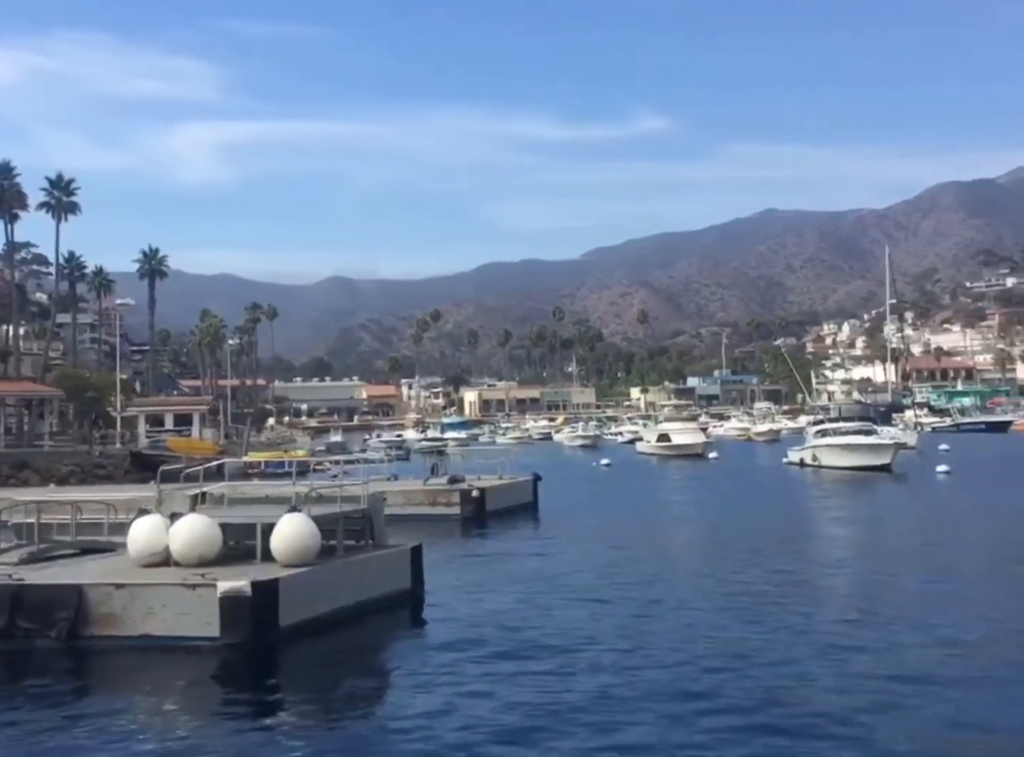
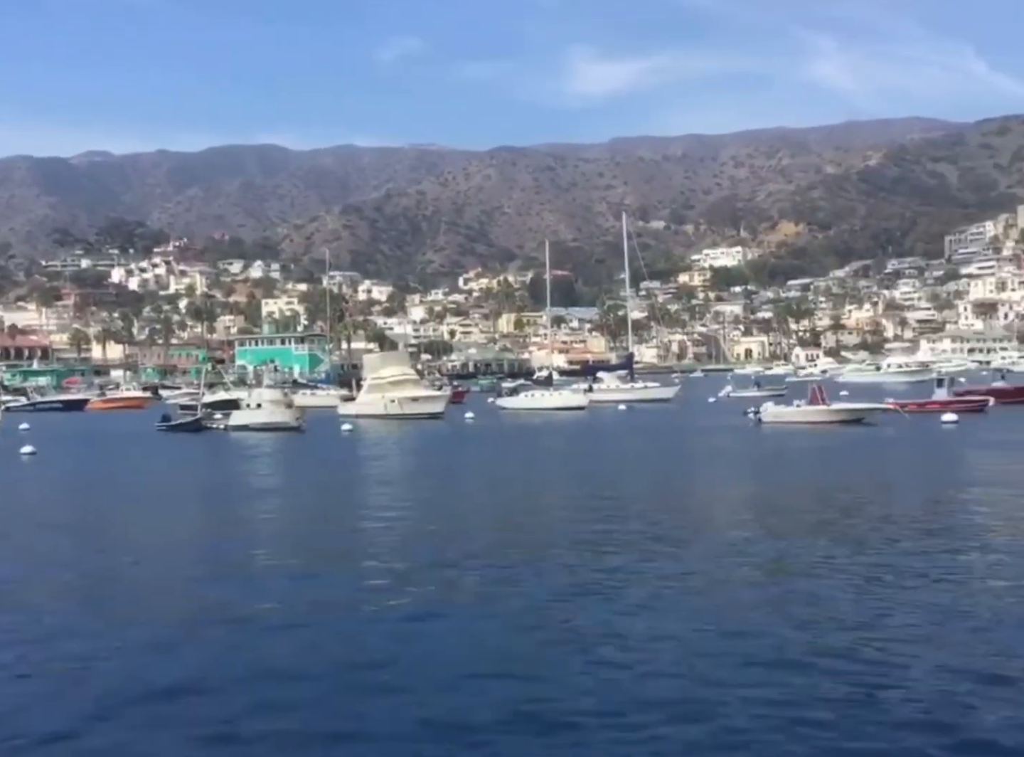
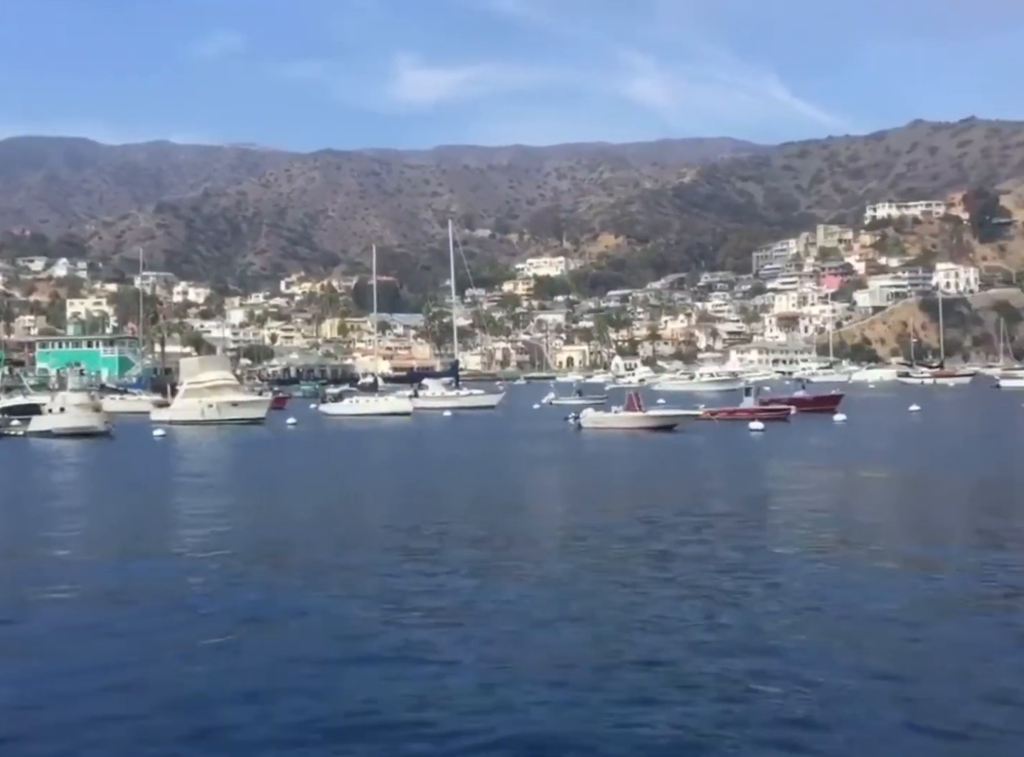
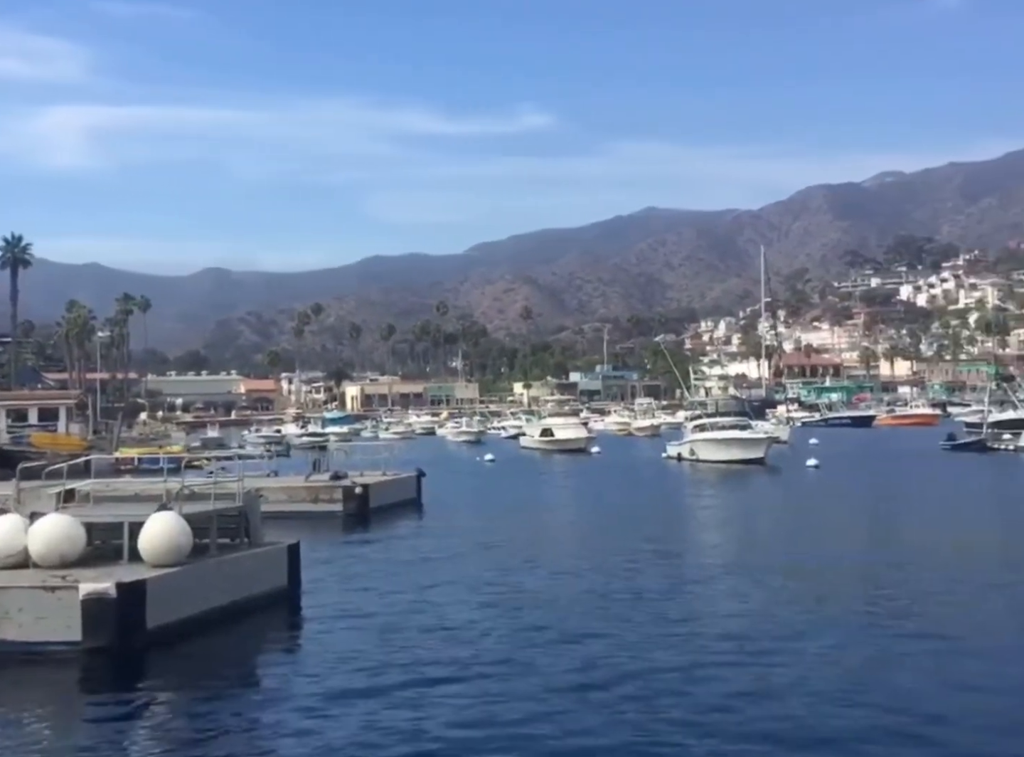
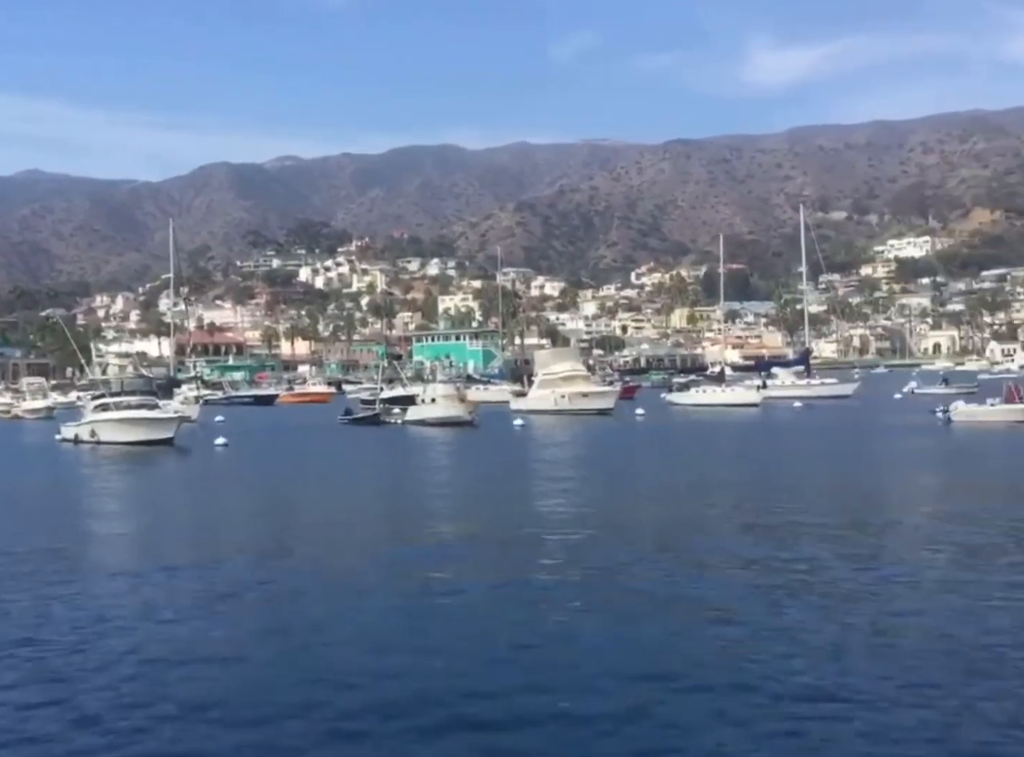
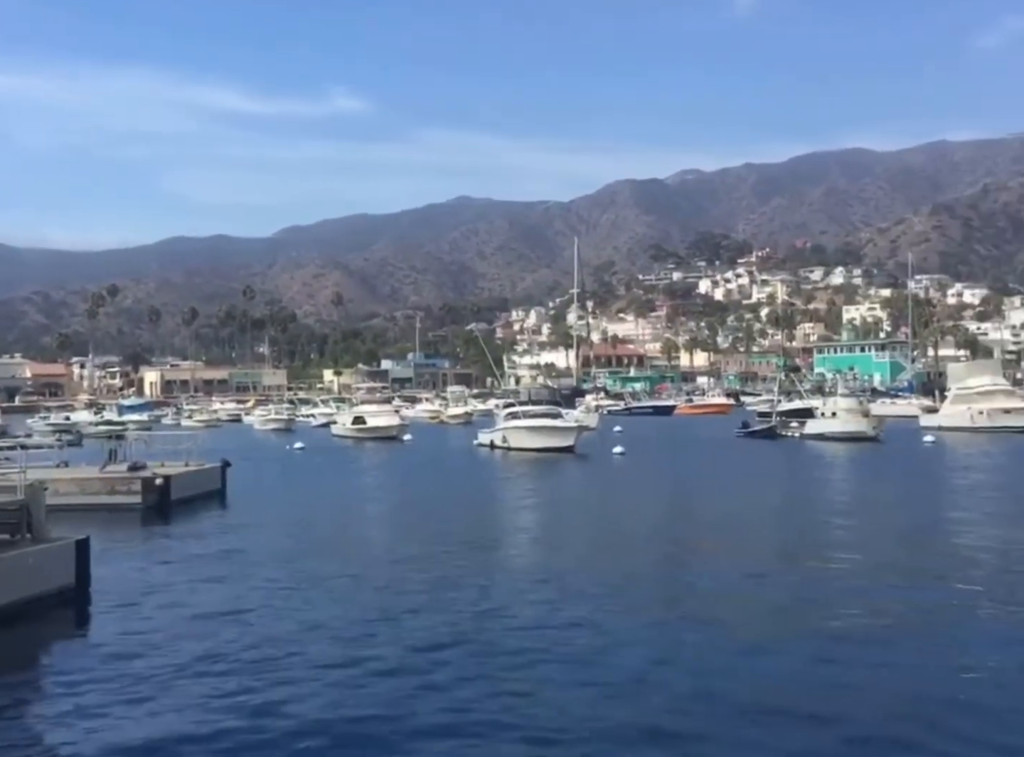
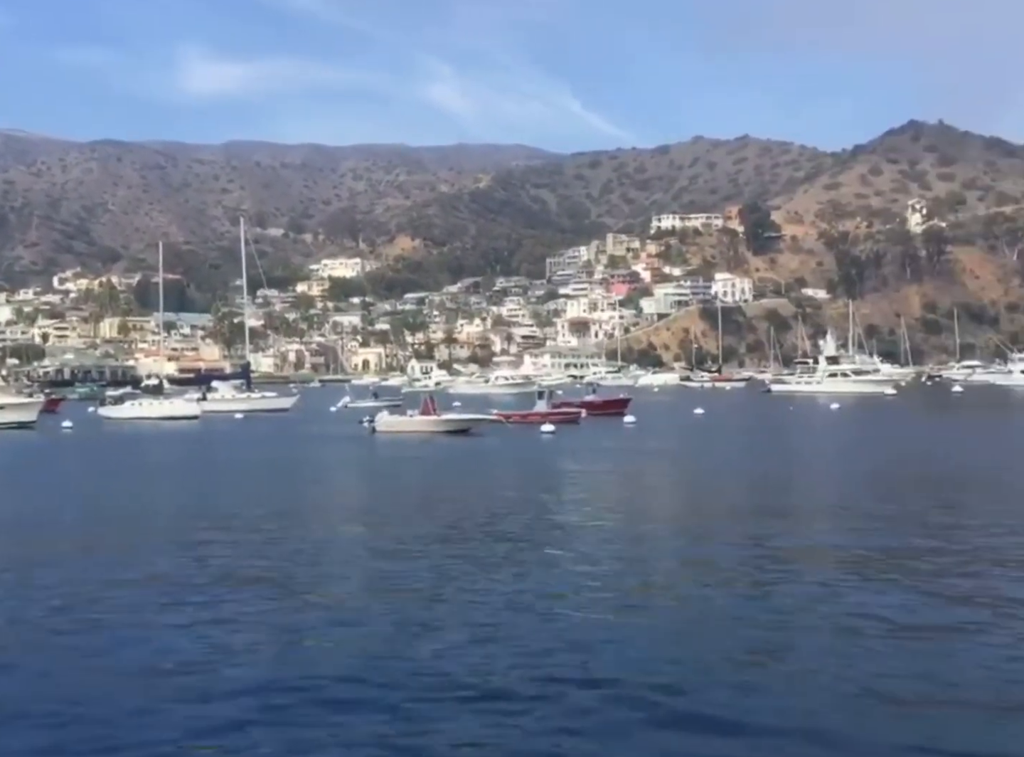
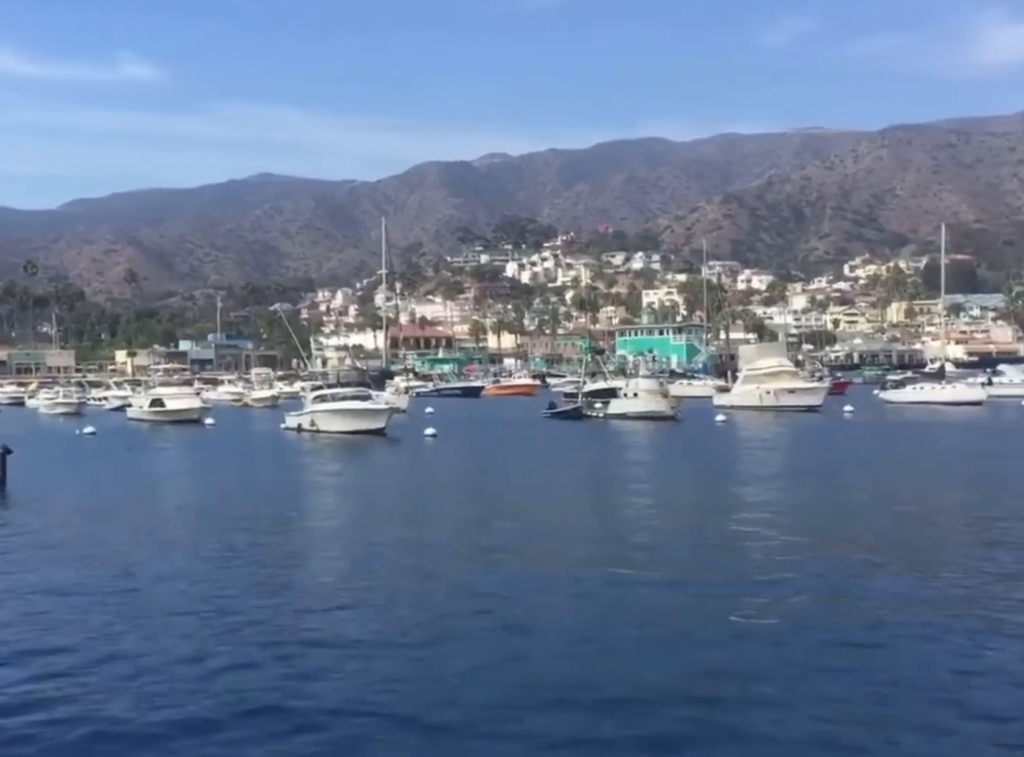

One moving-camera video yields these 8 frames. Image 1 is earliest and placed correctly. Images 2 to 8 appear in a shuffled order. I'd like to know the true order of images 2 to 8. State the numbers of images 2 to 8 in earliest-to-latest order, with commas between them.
4, 6, 8, 5, 2, 3, 7
